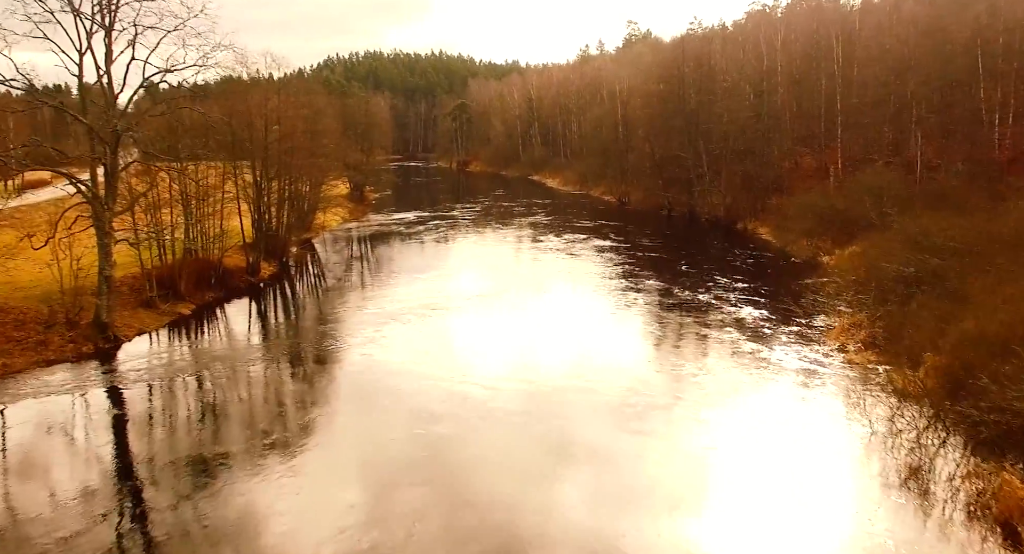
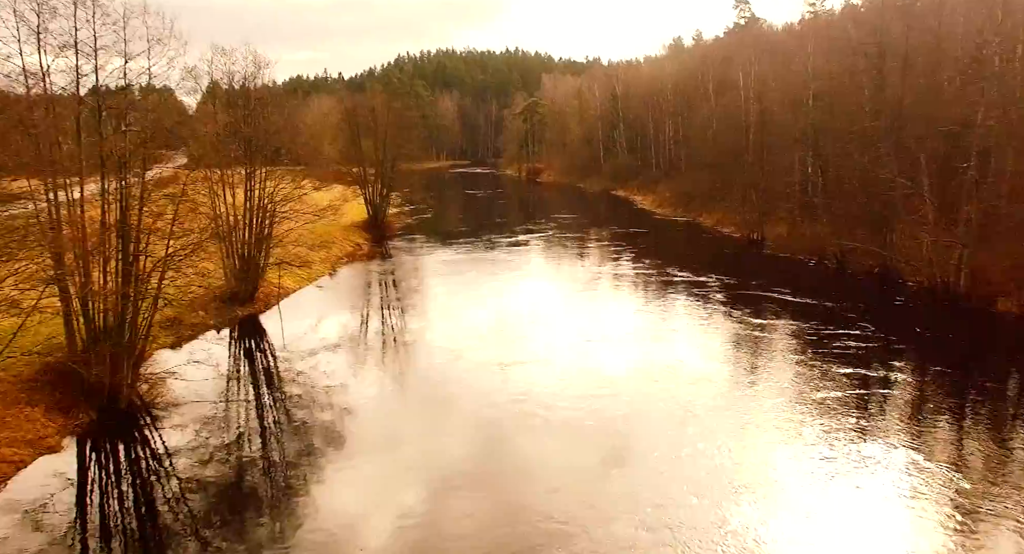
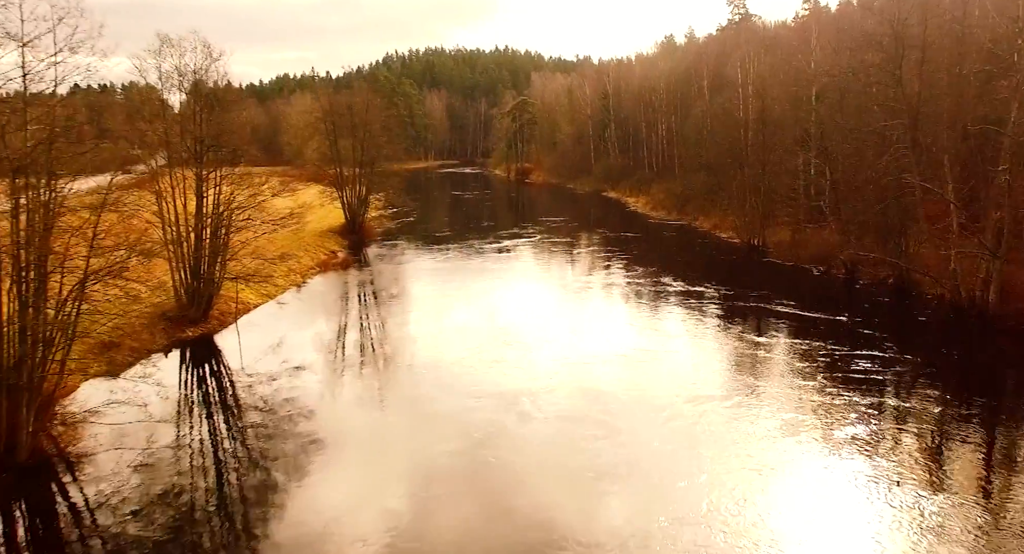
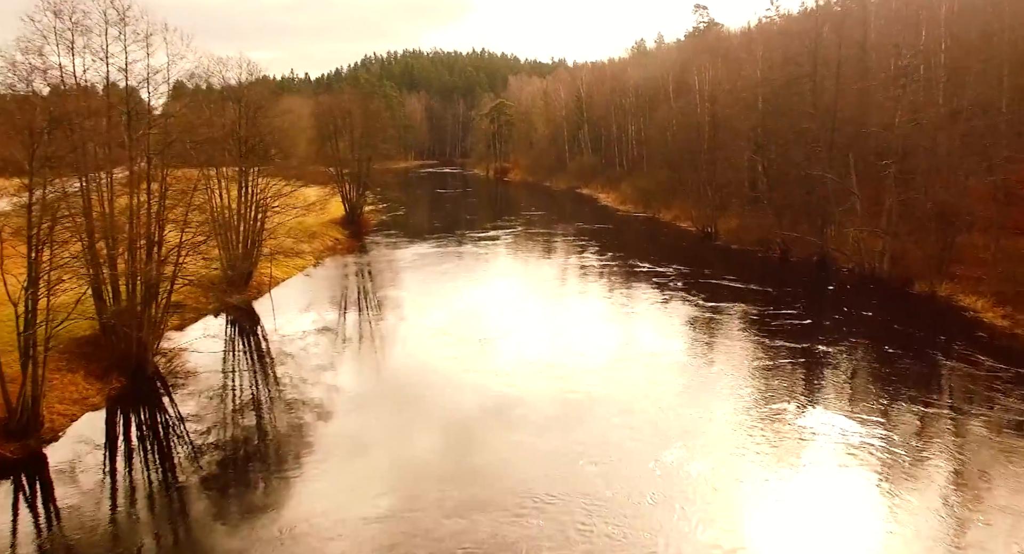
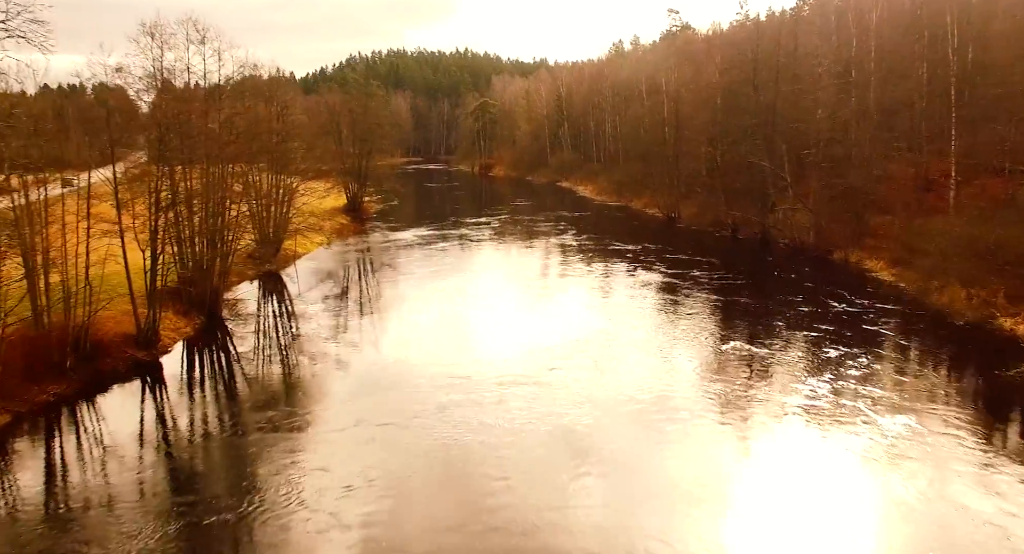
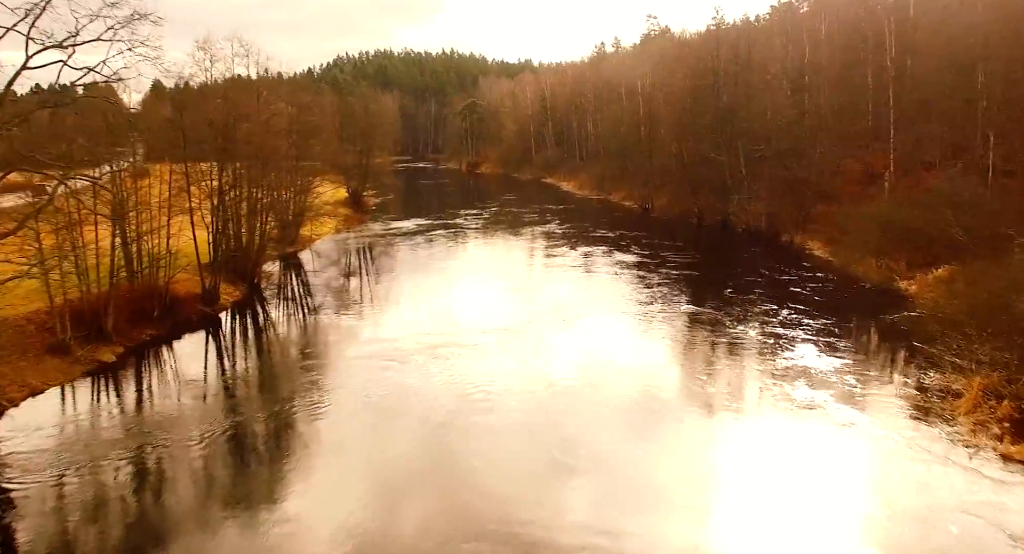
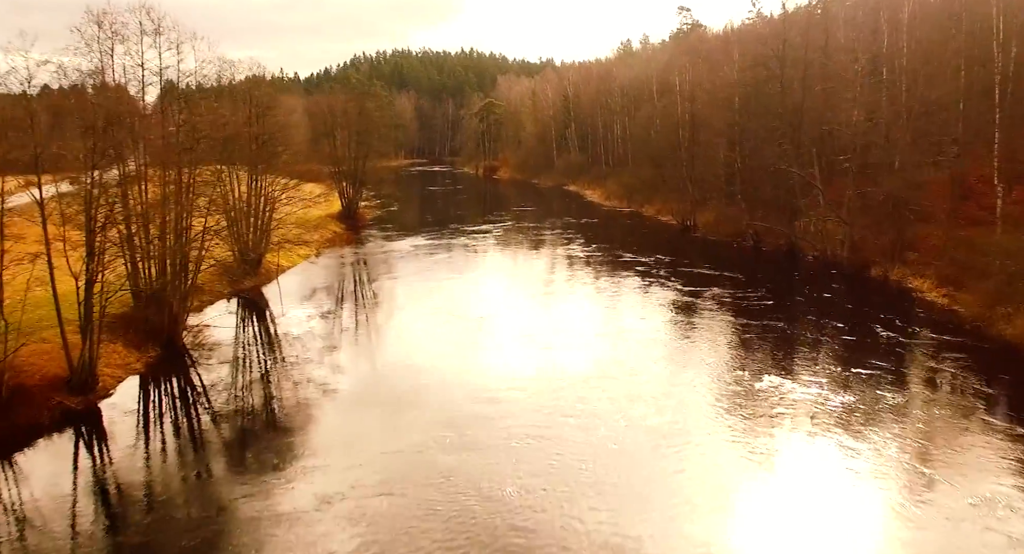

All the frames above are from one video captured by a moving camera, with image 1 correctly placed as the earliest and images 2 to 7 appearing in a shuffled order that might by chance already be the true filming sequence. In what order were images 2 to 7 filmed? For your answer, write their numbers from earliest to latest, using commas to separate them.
6, 5, 7, 4, 2, 3
